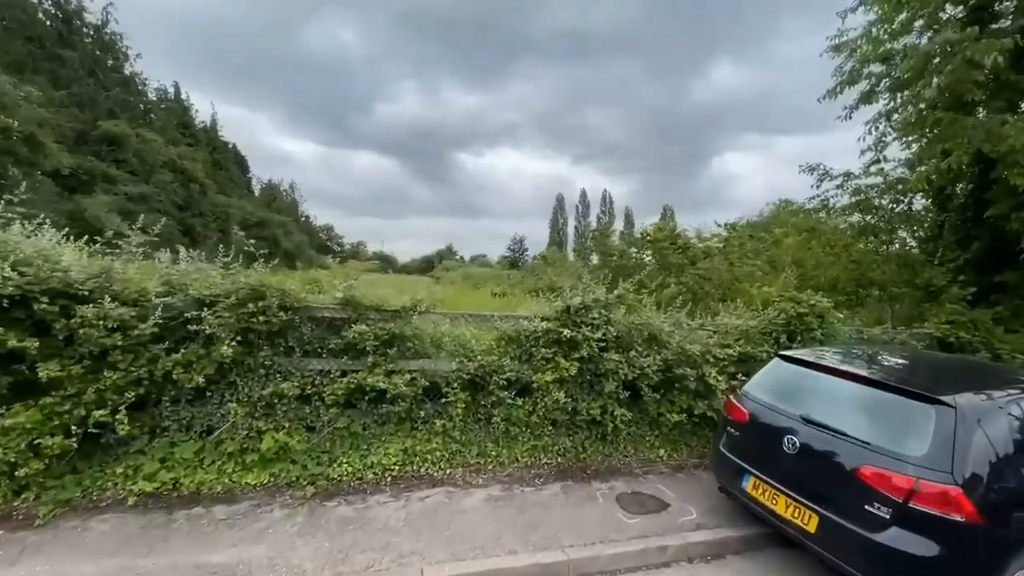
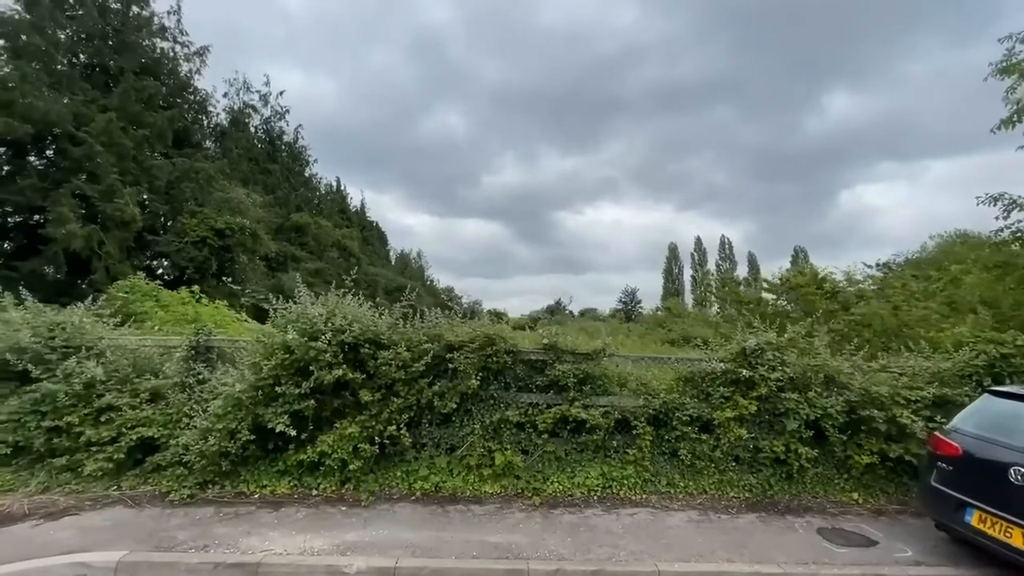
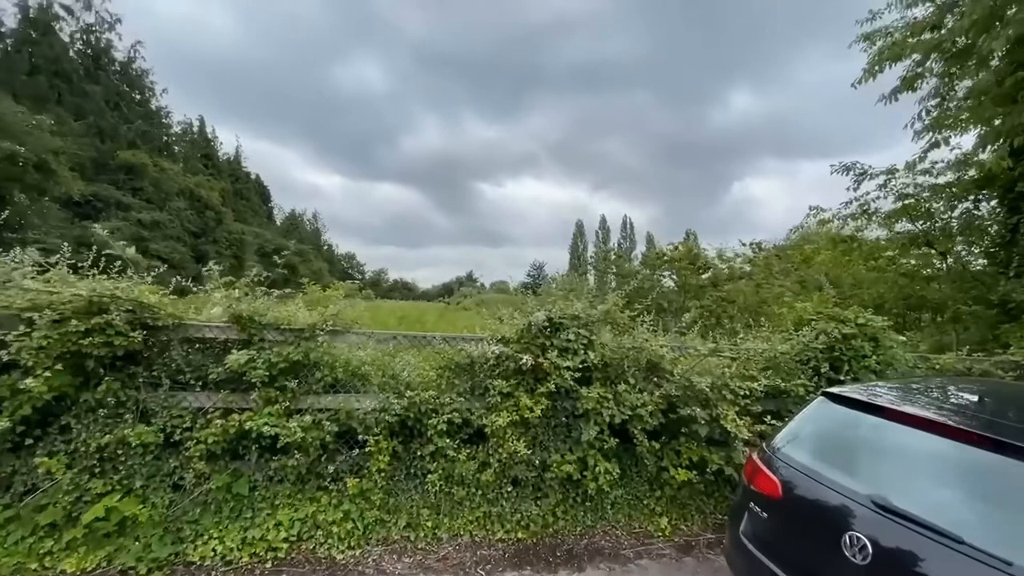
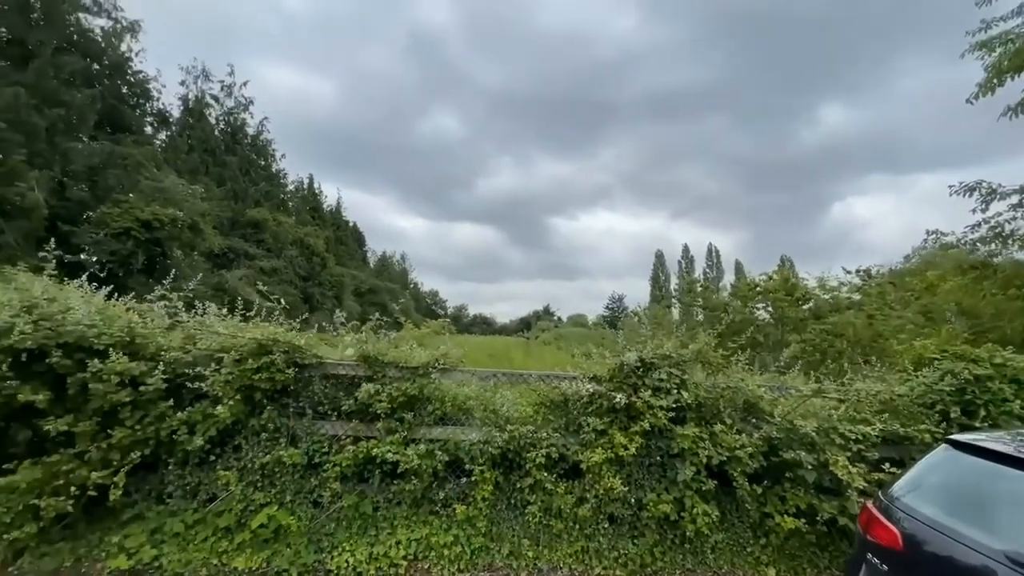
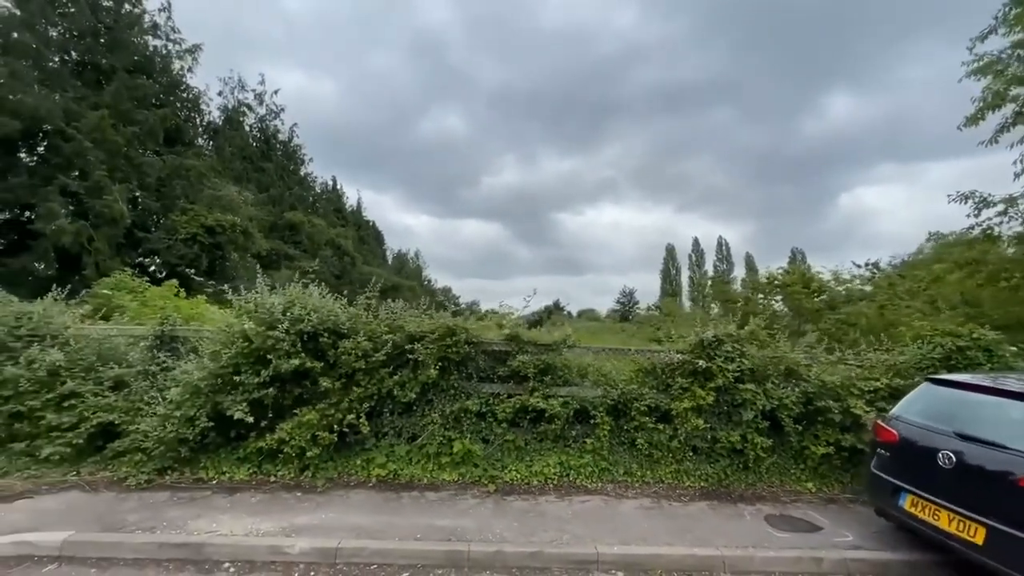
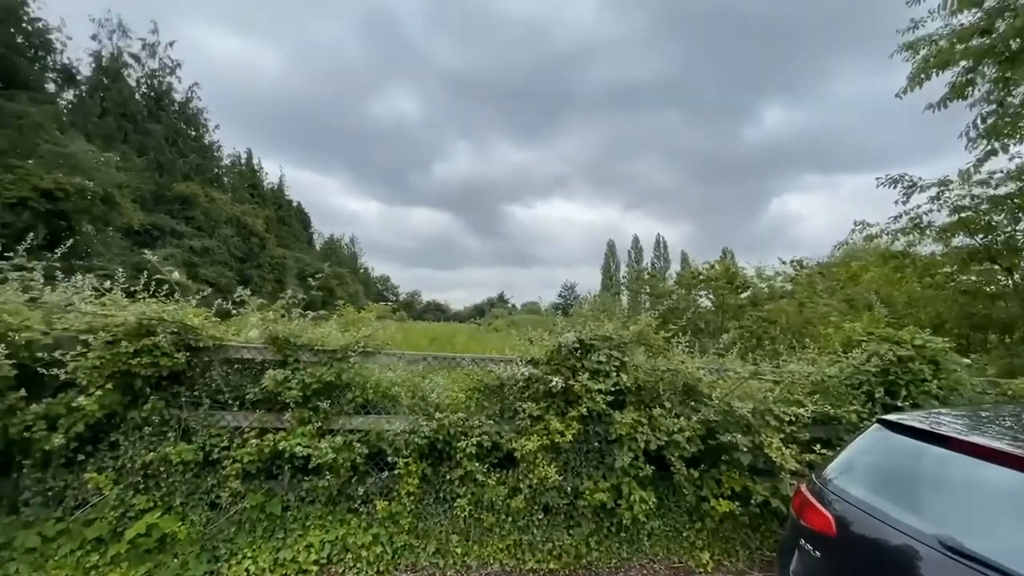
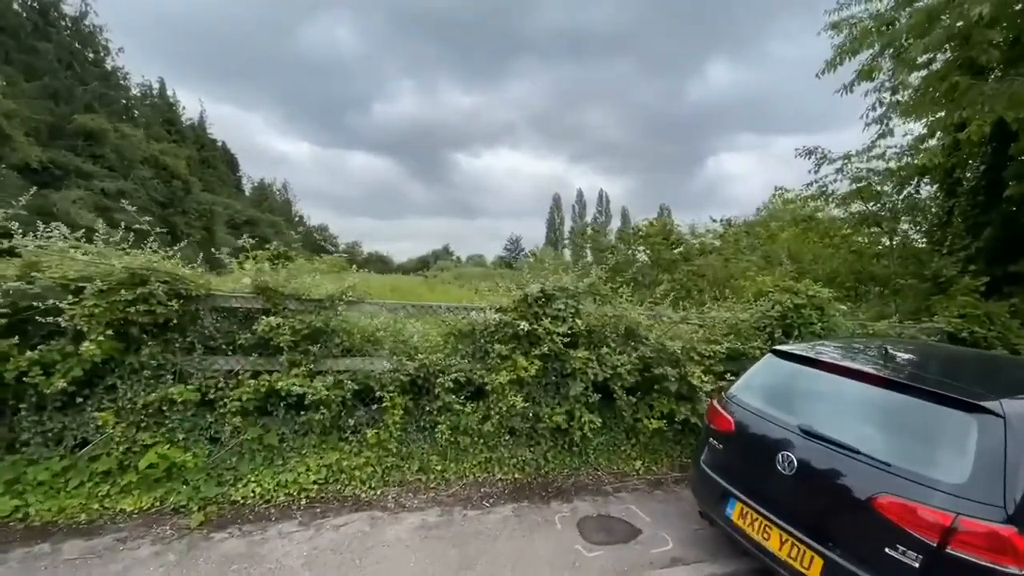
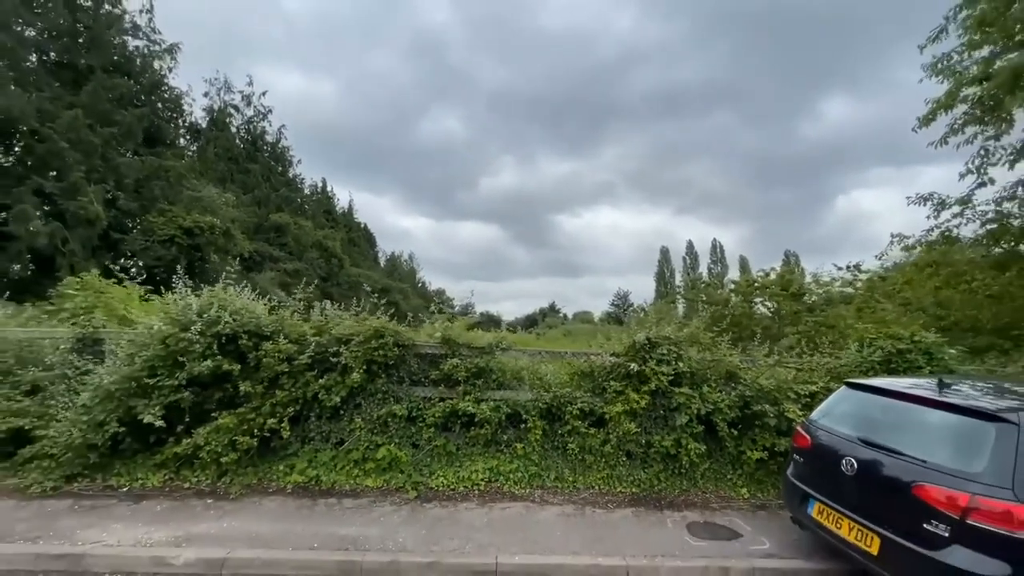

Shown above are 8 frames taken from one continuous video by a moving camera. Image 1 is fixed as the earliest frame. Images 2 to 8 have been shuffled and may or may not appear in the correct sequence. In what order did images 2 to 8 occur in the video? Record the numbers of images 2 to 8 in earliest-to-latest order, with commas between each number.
7, 3, 6, 4, 8, 5, 2
